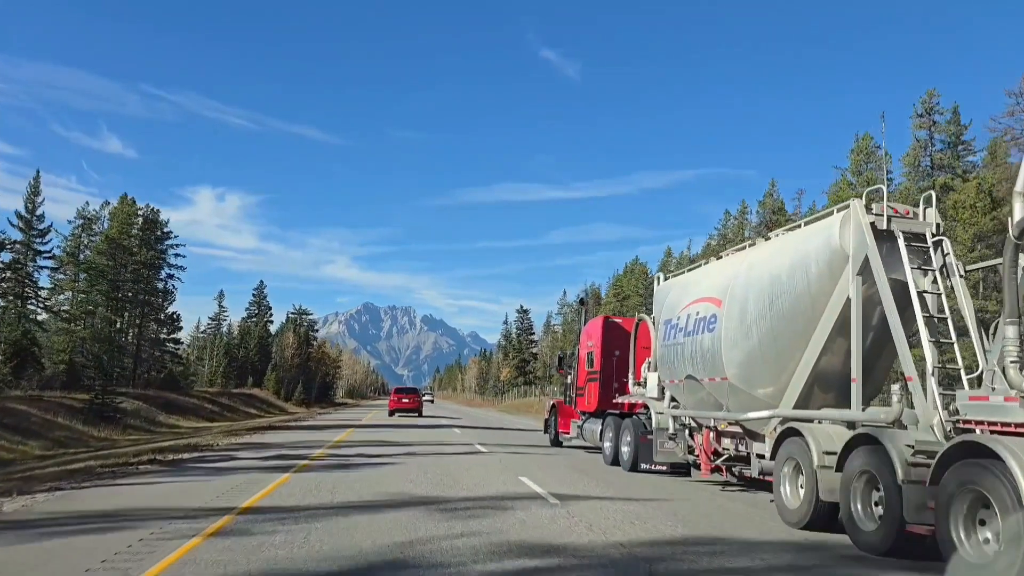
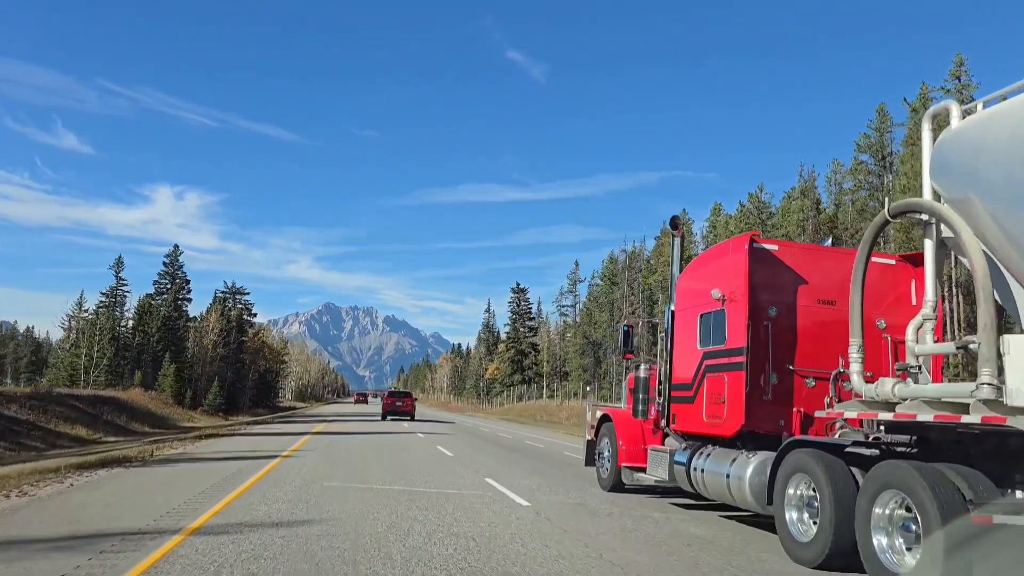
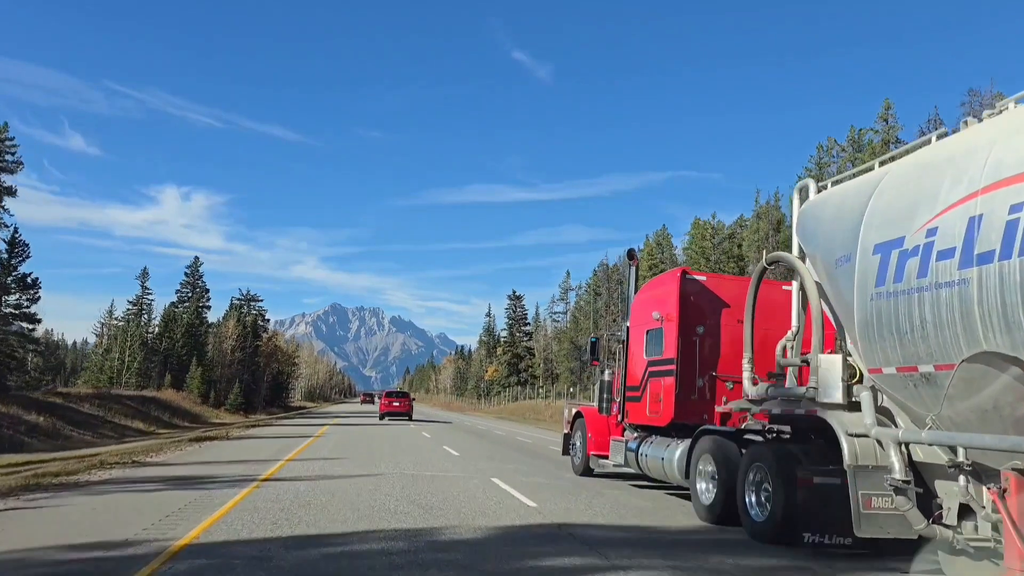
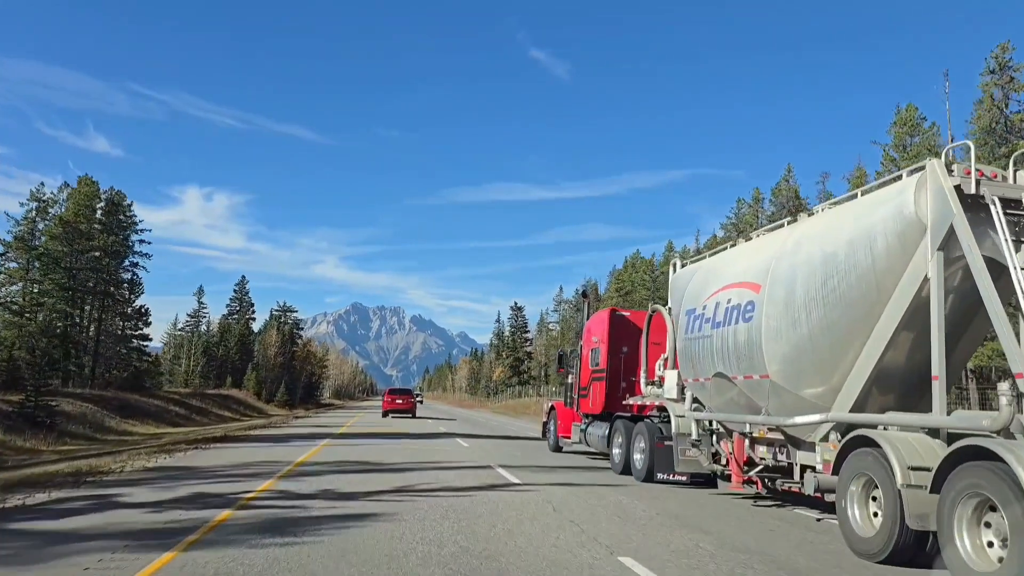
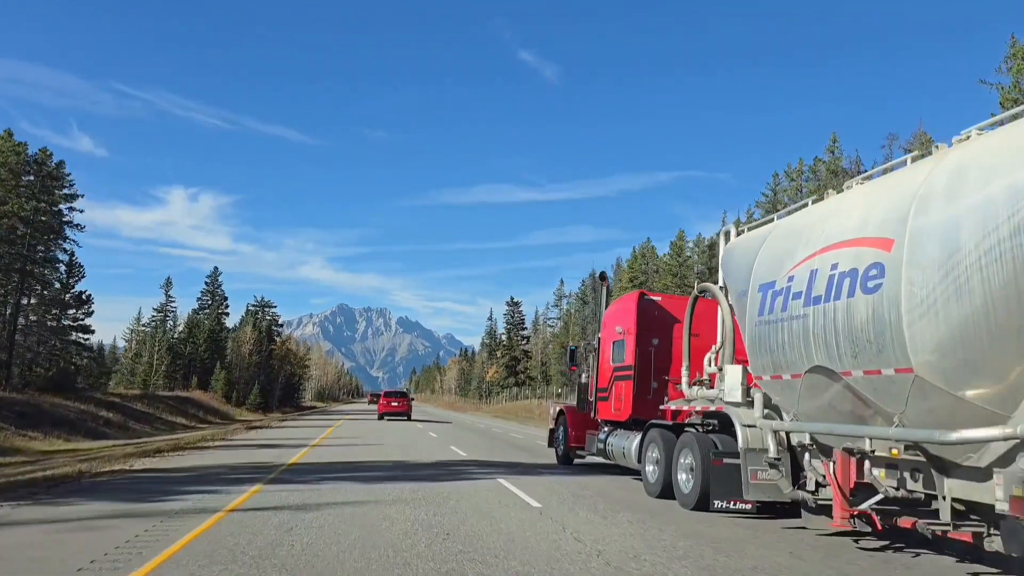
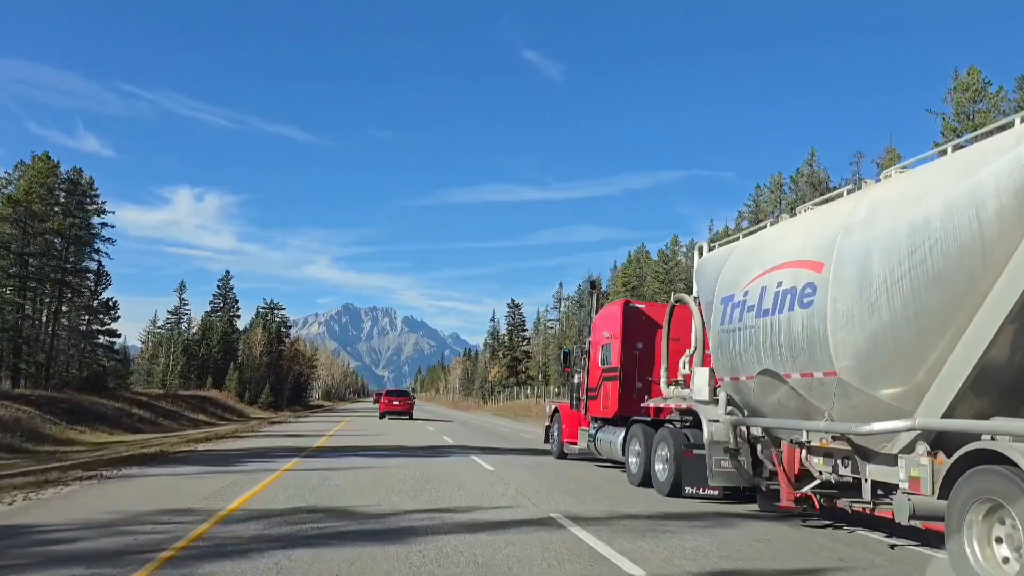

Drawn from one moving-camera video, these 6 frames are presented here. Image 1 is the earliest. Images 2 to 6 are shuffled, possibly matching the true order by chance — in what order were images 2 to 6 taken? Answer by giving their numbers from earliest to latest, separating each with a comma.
4, 6, 5, 3, 2
